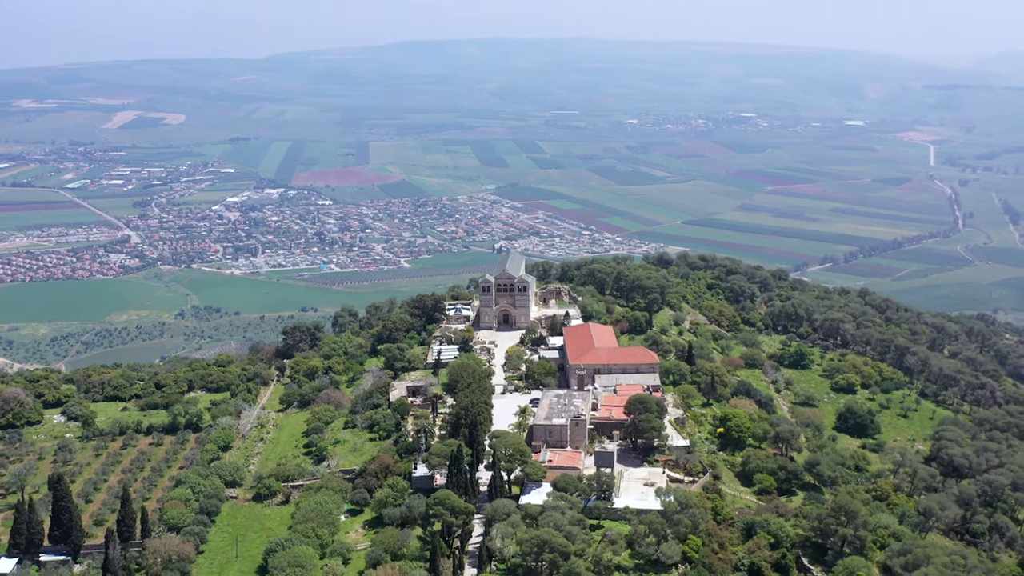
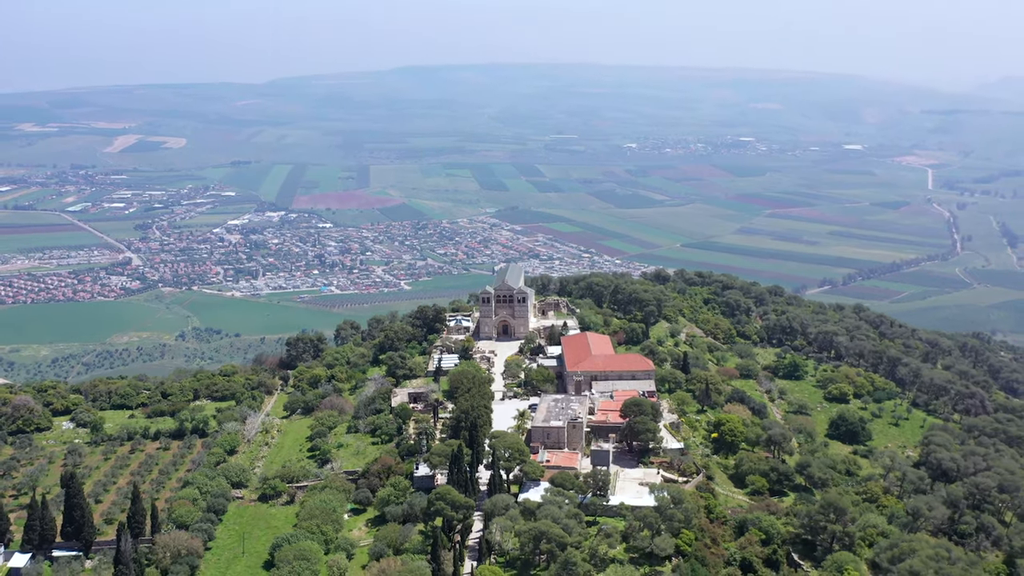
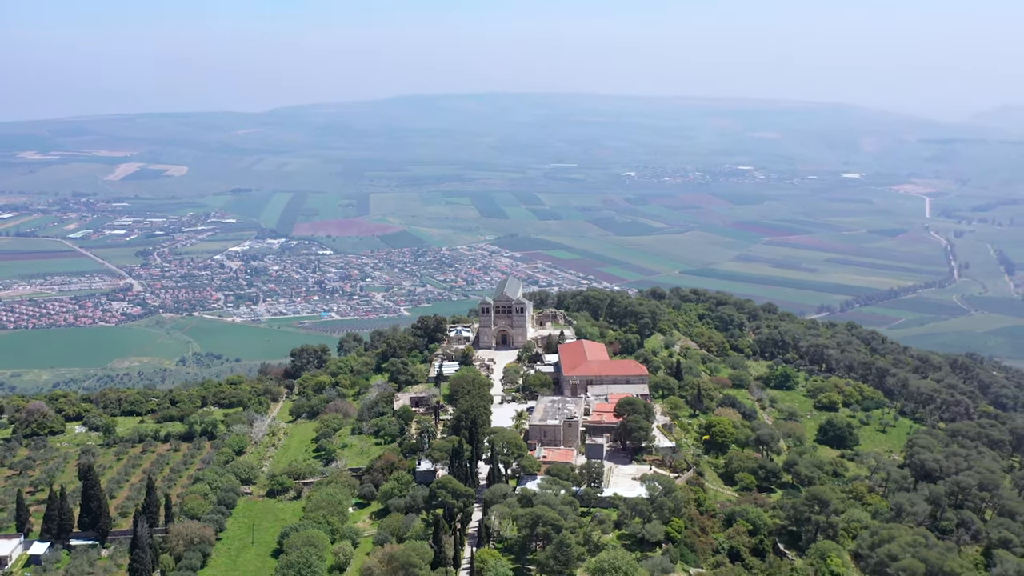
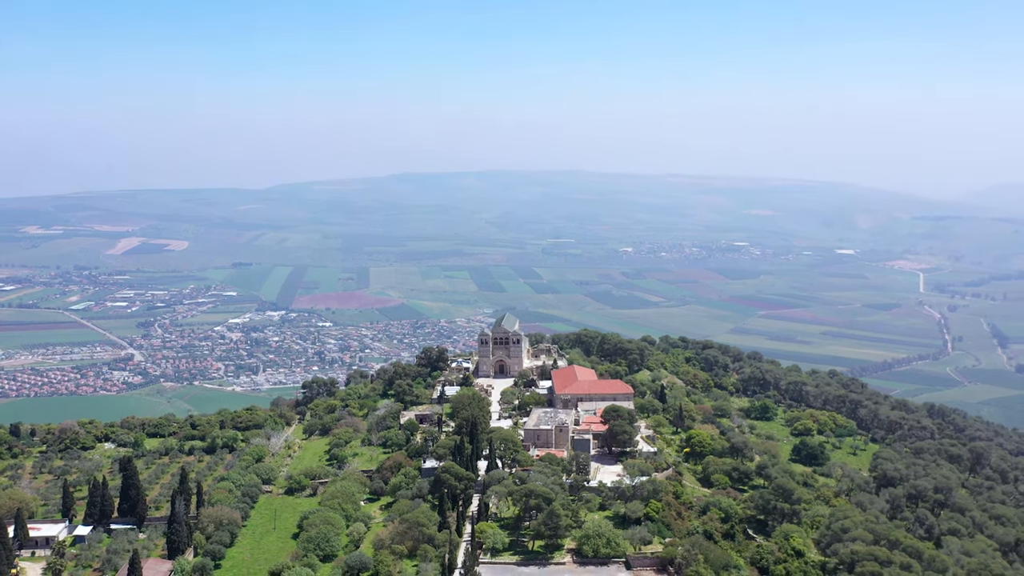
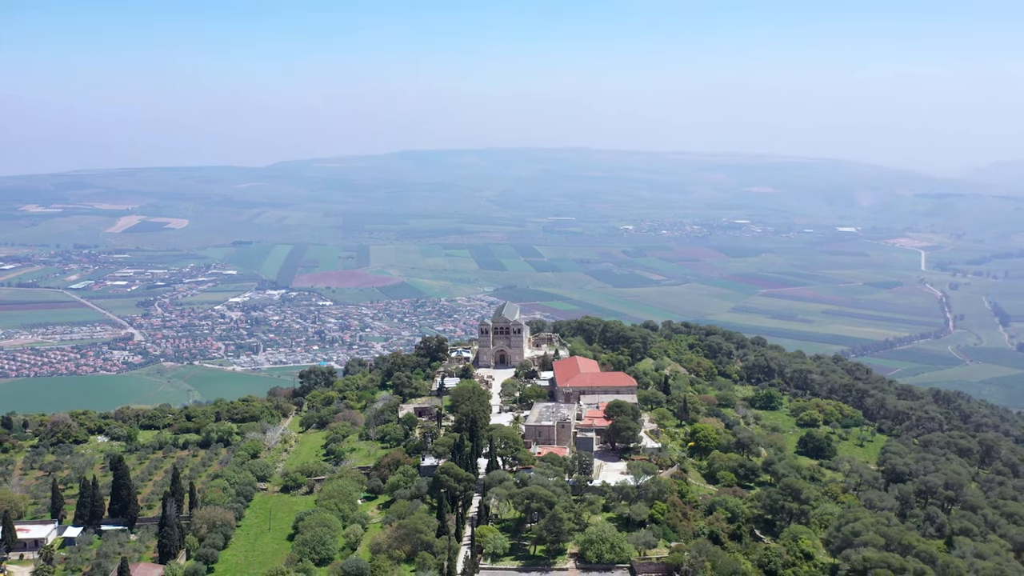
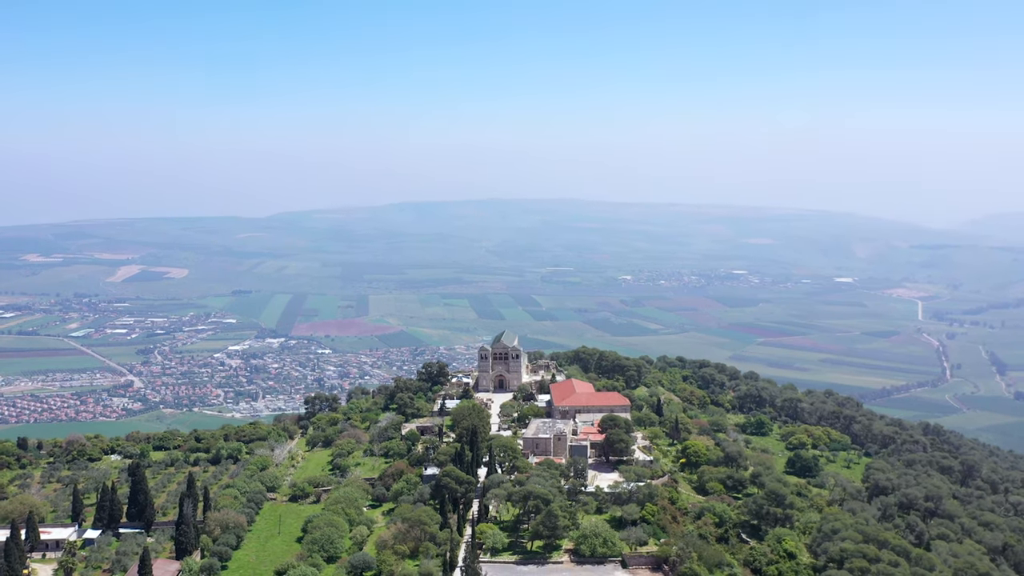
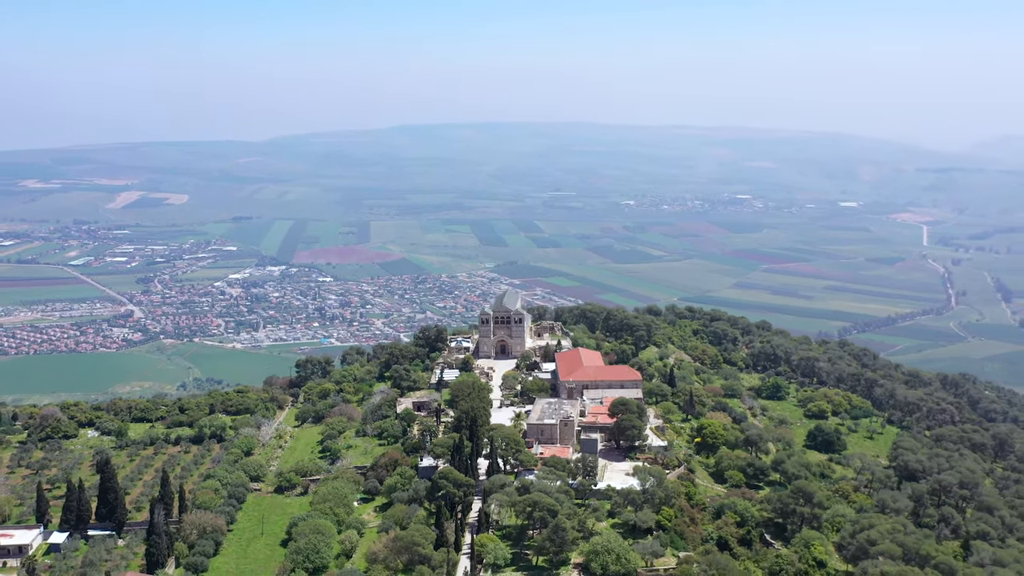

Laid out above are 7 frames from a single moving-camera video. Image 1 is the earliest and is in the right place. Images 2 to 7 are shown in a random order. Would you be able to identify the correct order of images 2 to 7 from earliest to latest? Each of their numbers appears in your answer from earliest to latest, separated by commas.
2, 3, 7, 5, 4, 6
